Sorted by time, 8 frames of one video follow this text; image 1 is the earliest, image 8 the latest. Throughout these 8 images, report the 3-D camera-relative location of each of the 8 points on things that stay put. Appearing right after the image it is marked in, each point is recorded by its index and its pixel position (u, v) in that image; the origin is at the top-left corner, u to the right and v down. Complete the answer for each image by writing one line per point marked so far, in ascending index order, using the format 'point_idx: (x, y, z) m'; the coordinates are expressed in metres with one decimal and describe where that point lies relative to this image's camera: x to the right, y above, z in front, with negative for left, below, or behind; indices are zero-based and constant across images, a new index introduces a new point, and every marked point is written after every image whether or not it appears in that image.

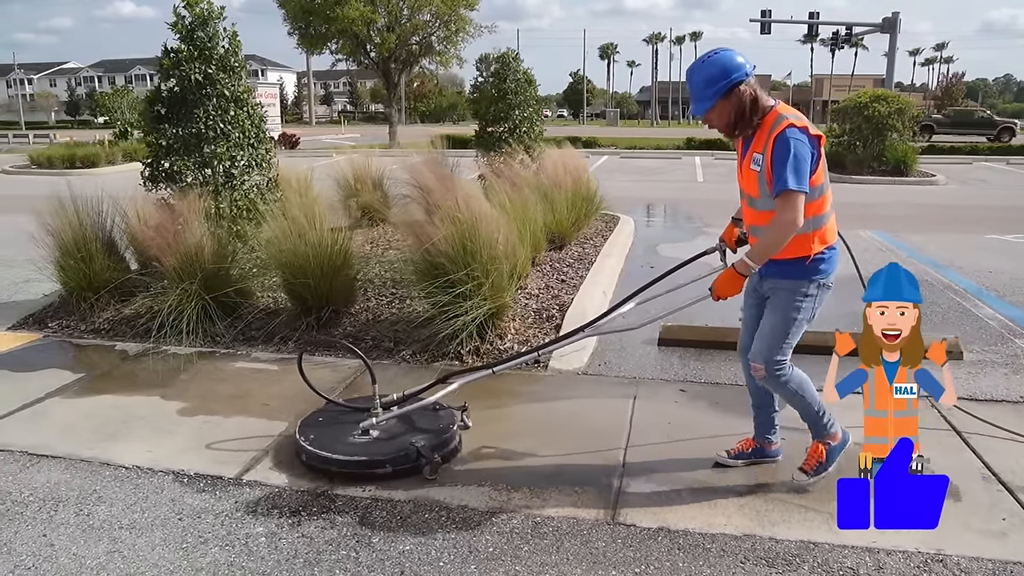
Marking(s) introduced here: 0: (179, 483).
0: (-1.4, -0.8, +3.4) m
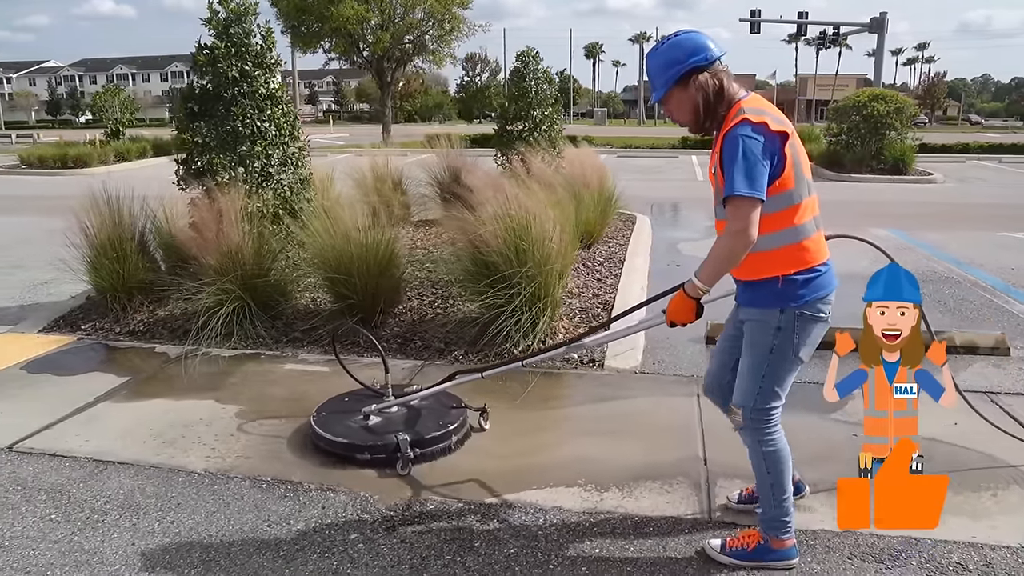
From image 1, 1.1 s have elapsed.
0: (-1.0, -0.8, +3.3) m
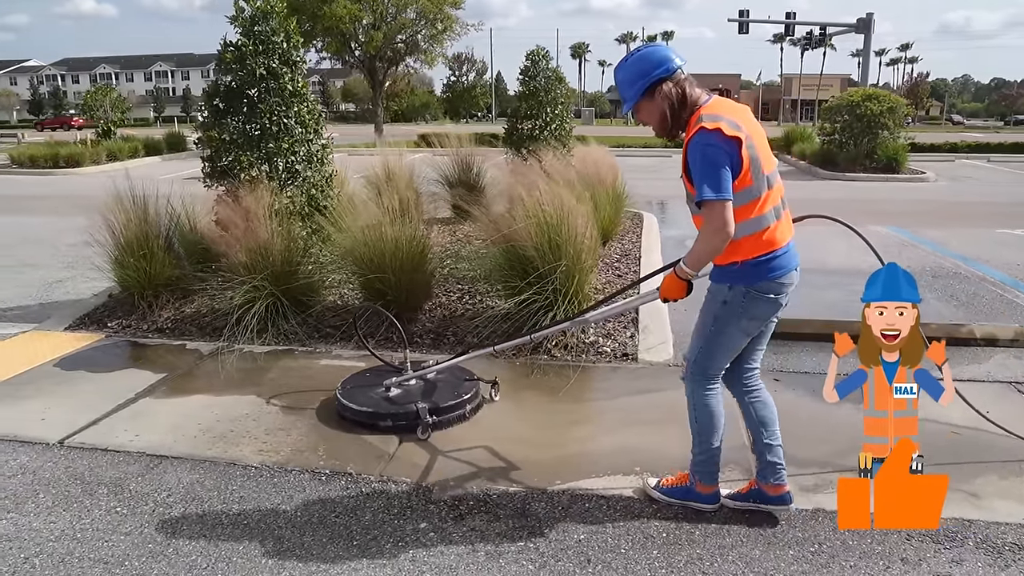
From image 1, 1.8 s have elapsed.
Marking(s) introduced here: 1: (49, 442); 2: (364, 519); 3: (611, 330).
0: (-0.8, -0.8, +3.3) m
1: (-2.2, -0.7, +3.7) m
2: (-0.5, -0.9, +3.0) m
3: (+0.7, -0.3, +5.4) m
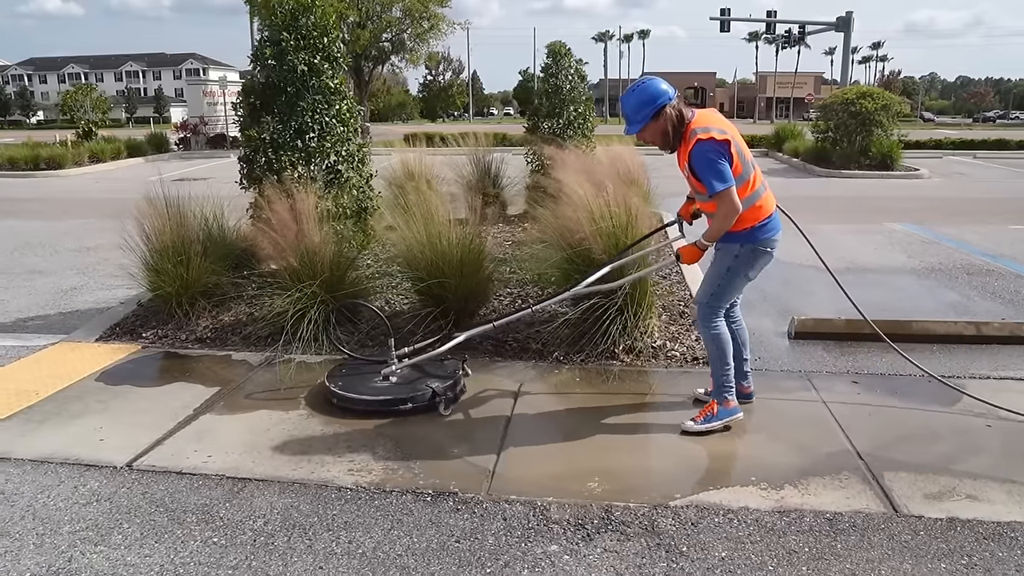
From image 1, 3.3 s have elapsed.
0: (-0.3, -0.8, +3.1) m
1: (-1.7, -0.8, +3.4) m
2: (-0.1, -0.9, +2.8) m
3: (+1.1, -0.3, +5.2) m
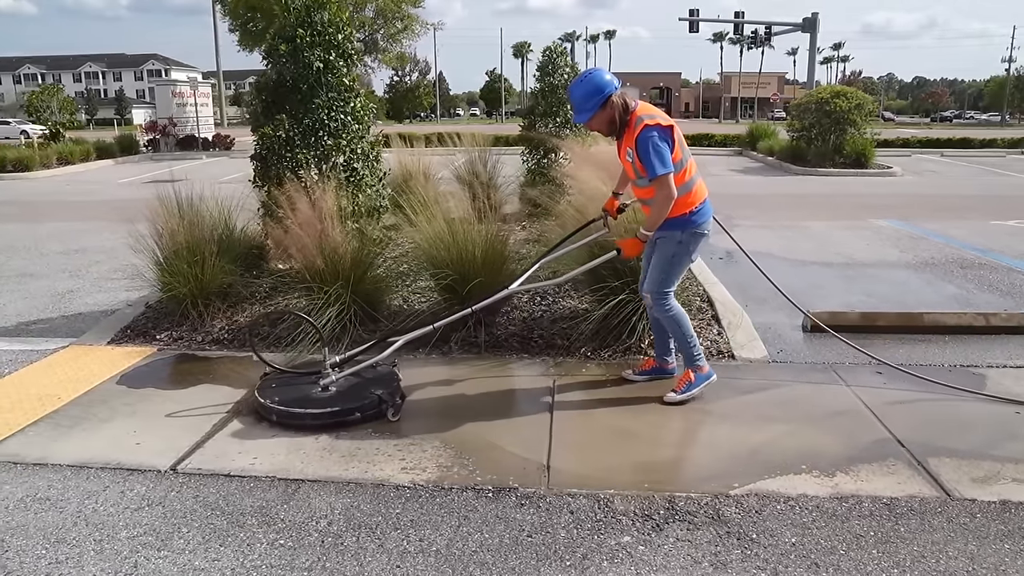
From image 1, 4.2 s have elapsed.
0: (-0.1, -0.8, +3.1) m
1: (-1.5, -0.8, +3.4) m
2: (+0.2, -0.9, +2.8) m
3: (+1.2, -0.3, +5.3) m
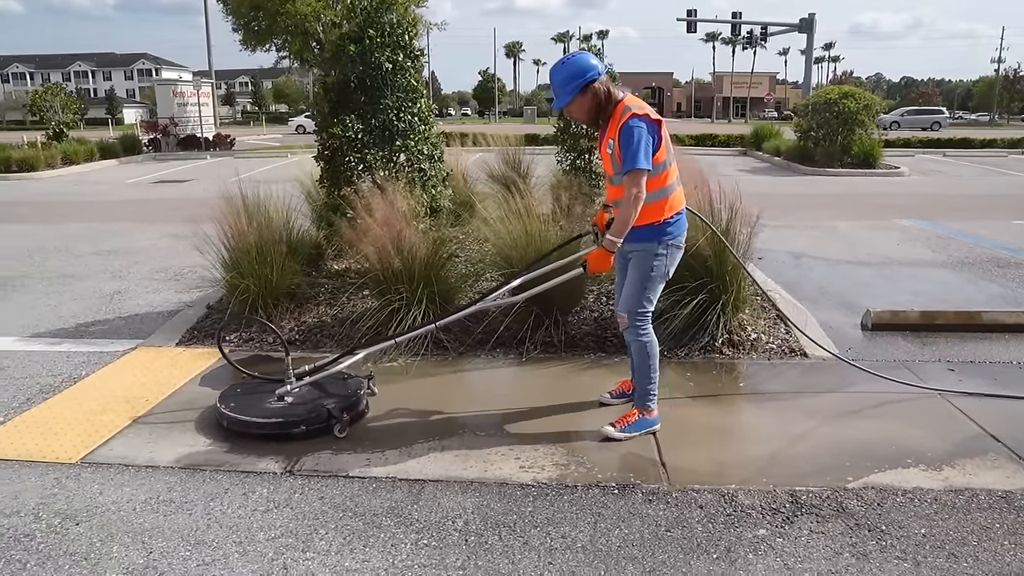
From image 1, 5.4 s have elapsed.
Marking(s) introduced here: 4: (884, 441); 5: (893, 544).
0: (+0.4, -0.8, +3.1) m
1: (-1.0, -0.8, +3.4) m
2: (+0.7, -0.9, +2.8) m
3: (+1.7, -0.3, +5.3) m
4: (+1.7, -0.7, +3.7) m
5: (+1.4, -0.9, +2.8) m
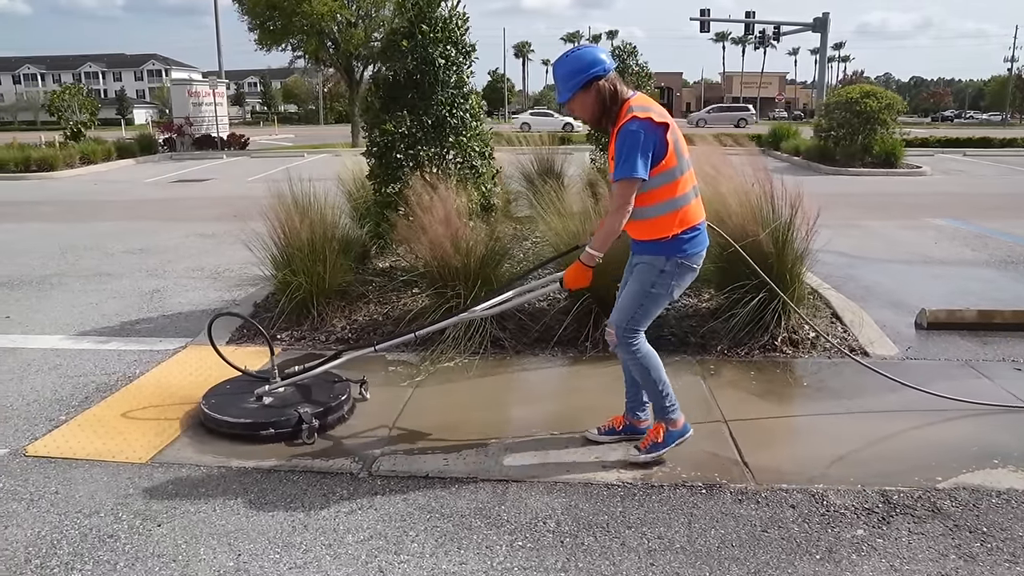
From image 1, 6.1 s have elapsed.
0: (+0.7, -0.8, +3.0) m
1: (-0.7, -0.8, +3.3) m
2: (+1.0, -0.9, +2.8) m
3: (+2.0, -0.2, +5.2) m
4: (+2.1, -0.7, +3.6) m
5: (+1.7, -0.9, +2.7) m
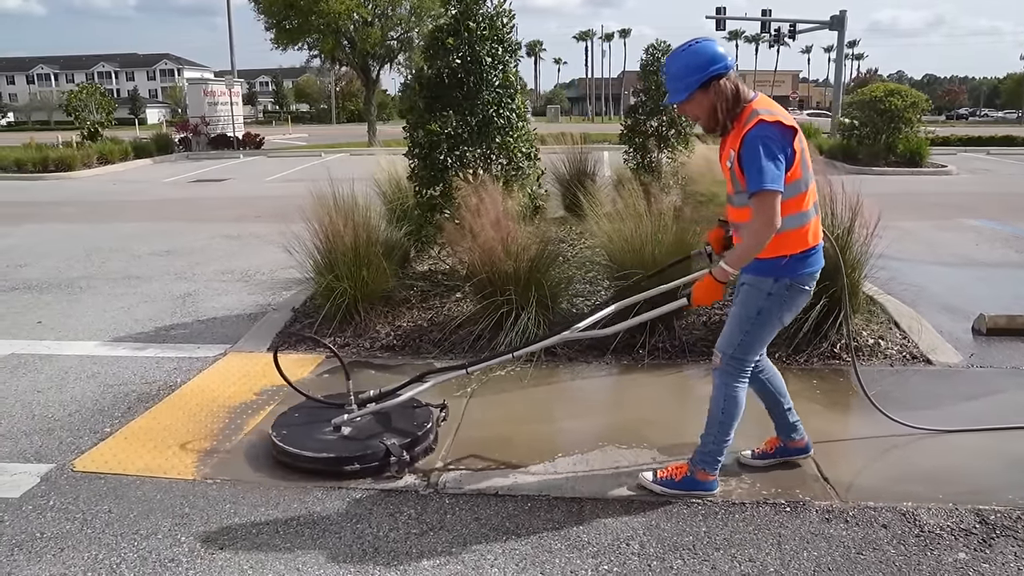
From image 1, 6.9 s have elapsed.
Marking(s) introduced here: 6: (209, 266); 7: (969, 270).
0: (+1.0, -0.8, +2.9) m
1: (-0.4, -0.8, +3.2) m
2: (+1.3, -0.9, +2.6) m
3: (+2.4, -0.3, +5.1) m
4: (+2.4, -0.8, +3.4) m
5: (+2.0, -0.9, +2.5) m
6: (-3.0, +0.2, +7.9) m
7: (+4.3, +0.2, +7.5) m
